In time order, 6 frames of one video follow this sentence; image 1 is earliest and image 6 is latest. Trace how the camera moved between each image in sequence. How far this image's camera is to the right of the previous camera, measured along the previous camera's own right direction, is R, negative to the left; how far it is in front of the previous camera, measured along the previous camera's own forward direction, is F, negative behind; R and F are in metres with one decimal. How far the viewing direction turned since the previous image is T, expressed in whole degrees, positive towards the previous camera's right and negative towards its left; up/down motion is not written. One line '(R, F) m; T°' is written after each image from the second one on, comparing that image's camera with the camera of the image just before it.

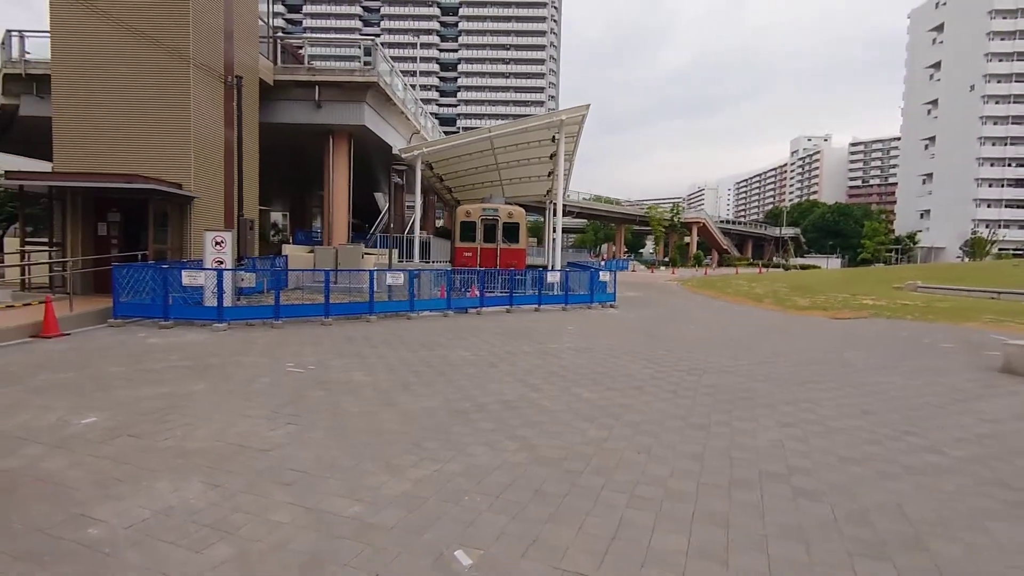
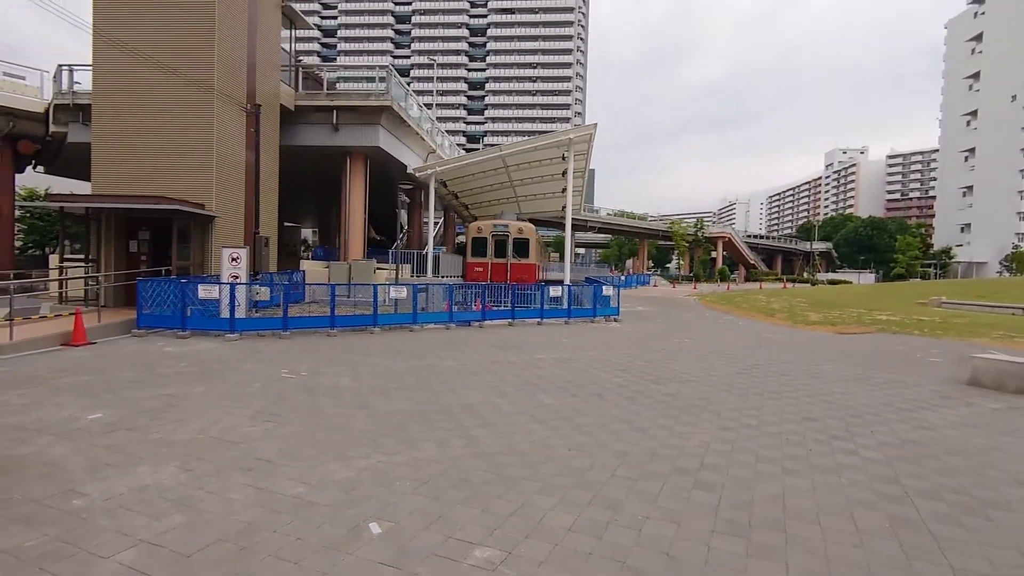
(+0.9, -0.5) m; -3°
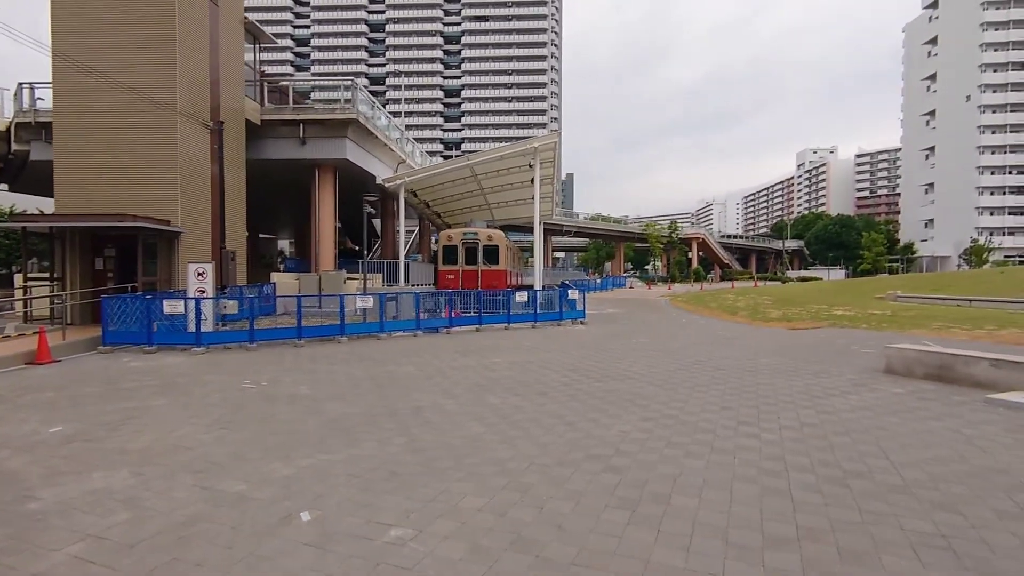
(+0.6, -0.5) m; +2°
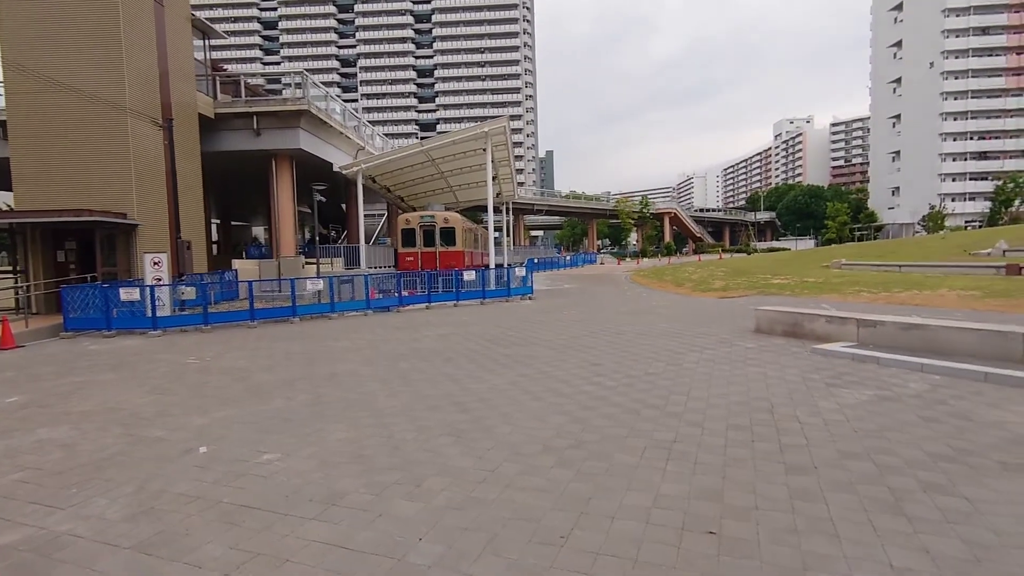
(+1.4, -1.2) m; +1°
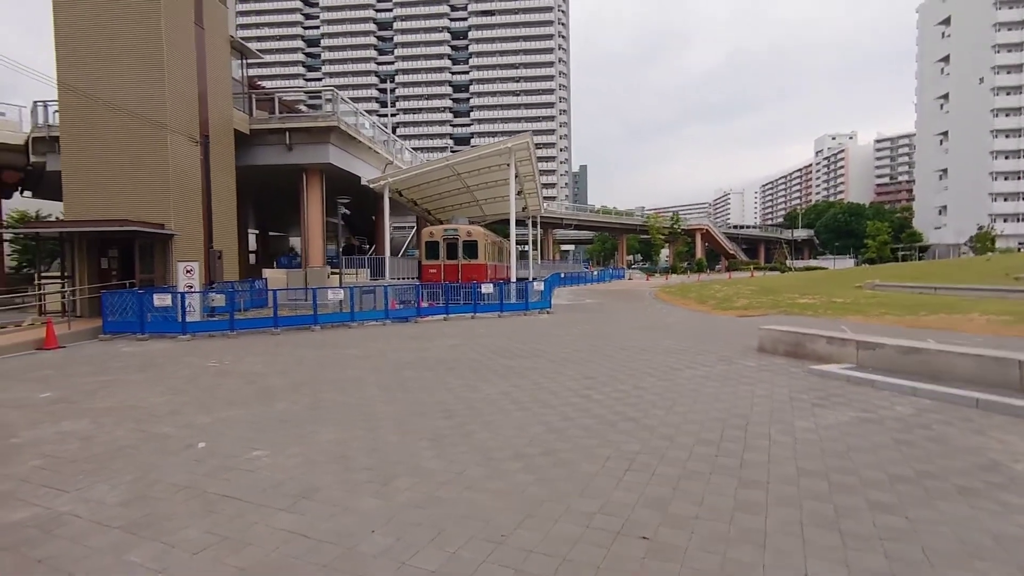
(+0.6, -0.2) m; -3°
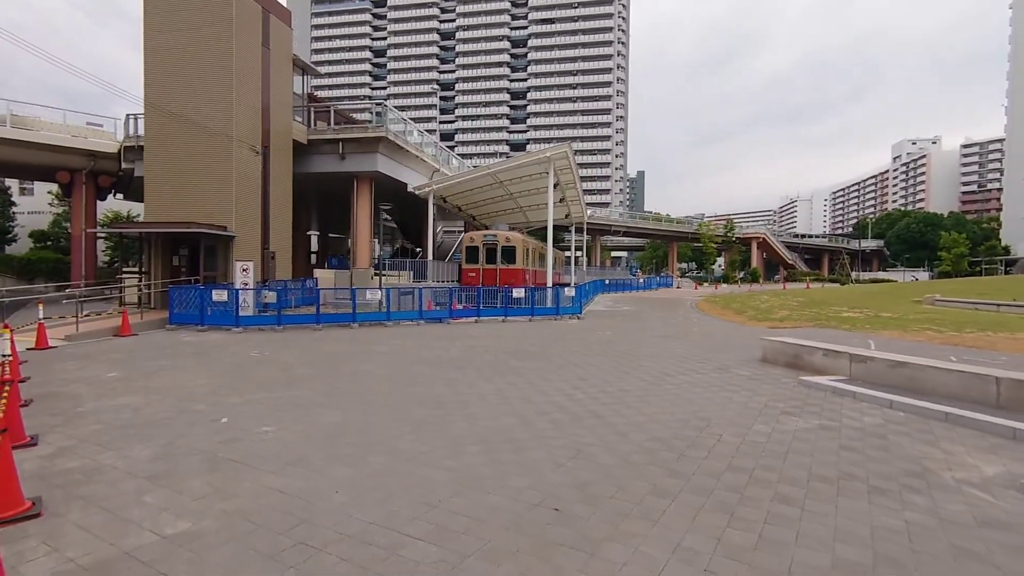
(+0.9, -0.6) m; -6°
